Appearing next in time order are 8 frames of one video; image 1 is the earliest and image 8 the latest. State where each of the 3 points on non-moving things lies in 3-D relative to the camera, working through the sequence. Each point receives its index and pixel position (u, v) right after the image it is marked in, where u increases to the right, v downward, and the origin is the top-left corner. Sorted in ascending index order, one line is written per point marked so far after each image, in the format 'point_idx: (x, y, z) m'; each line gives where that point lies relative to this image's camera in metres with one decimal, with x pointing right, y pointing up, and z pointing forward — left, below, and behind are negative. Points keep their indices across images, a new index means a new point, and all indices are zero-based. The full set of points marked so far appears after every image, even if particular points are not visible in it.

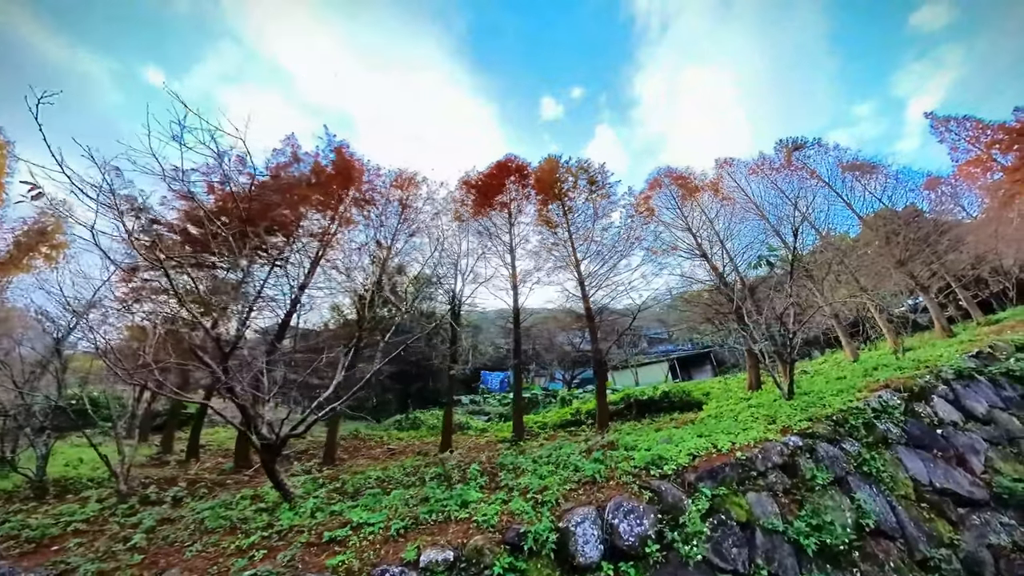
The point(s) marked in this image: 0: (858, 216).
0: (+13.6, +2.6, +13.1) m
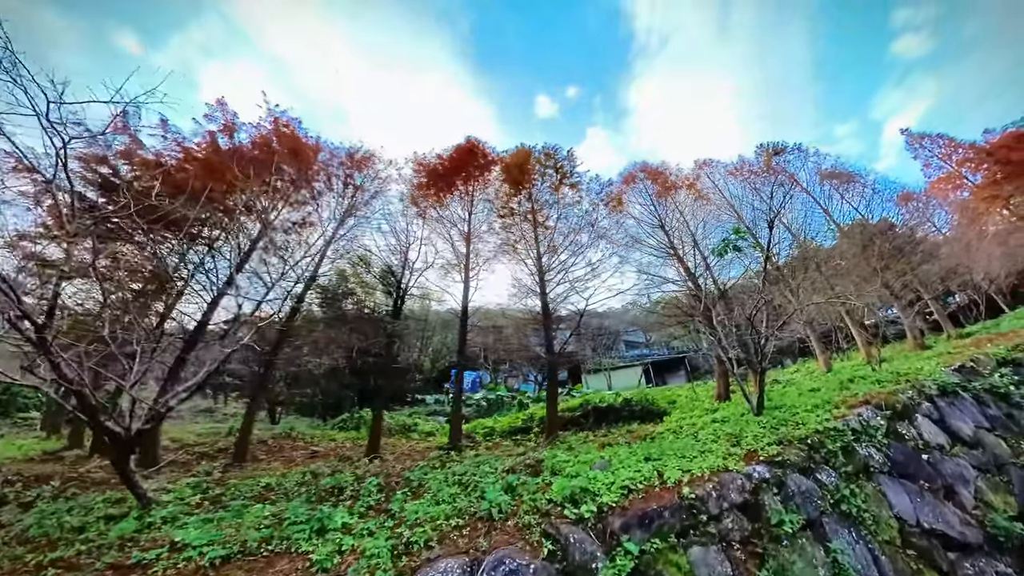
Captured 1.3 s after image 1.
0: (+12.3, +2.3, +12.6) m
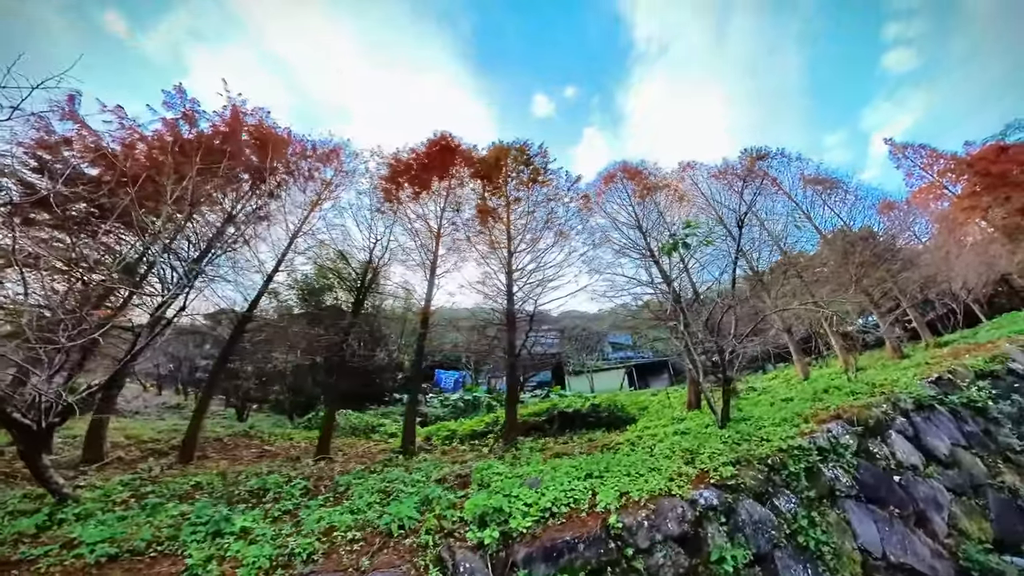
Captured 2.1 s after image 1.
0: (+11.4, +2.1, +12.5) m
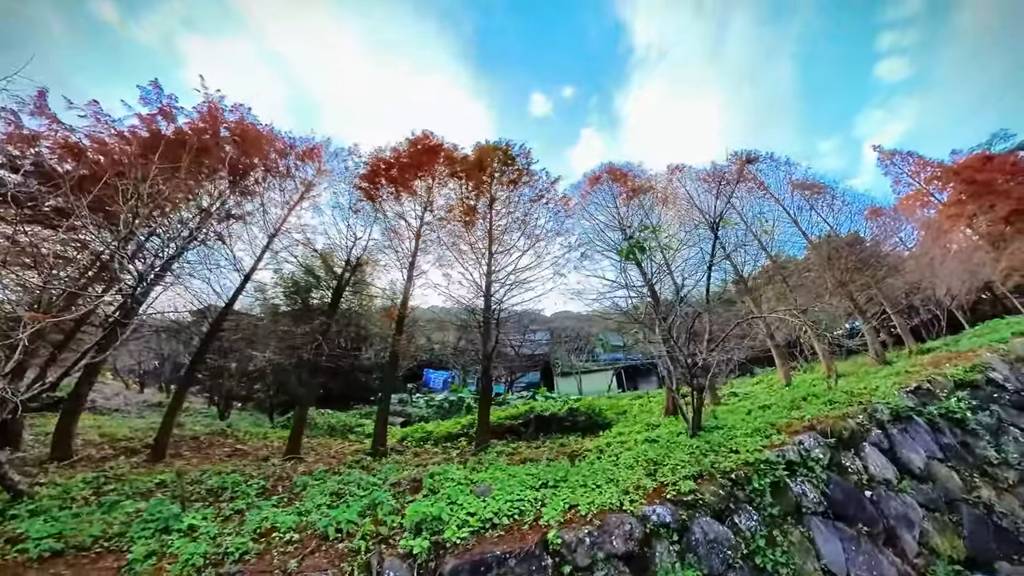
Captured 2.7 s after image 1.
0: (+10.9, +1.9, +12.4) m
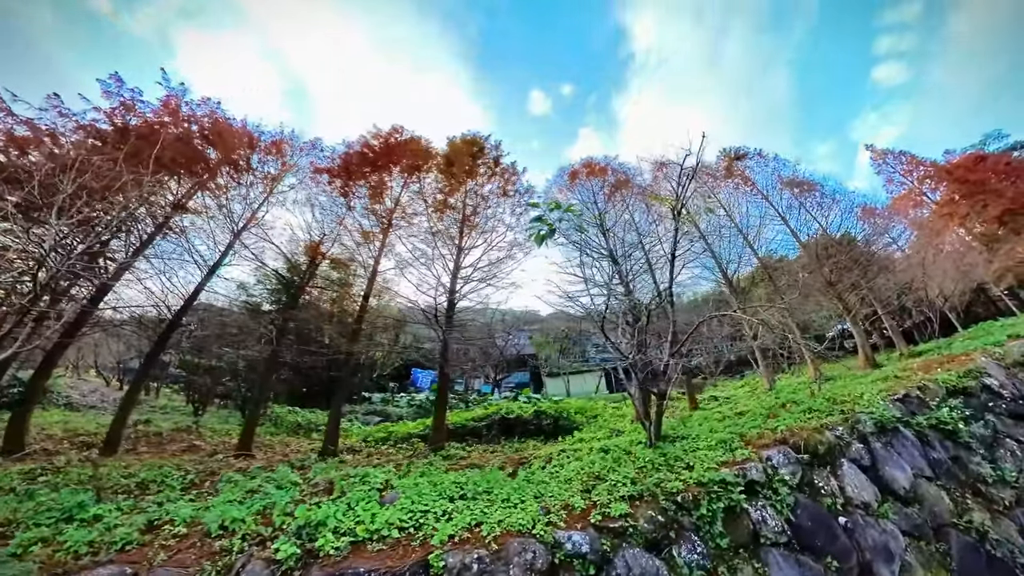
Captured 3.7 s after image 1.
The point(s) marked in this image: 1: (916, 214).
0: (+10.1, +1.9, +11.9) m
1: (+15.7, +2.9, +13.0) m
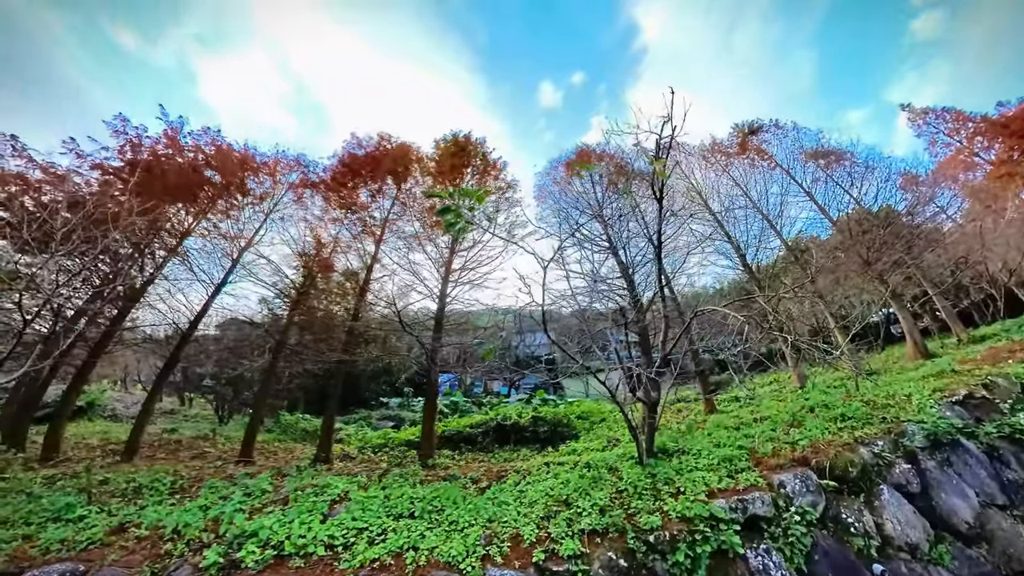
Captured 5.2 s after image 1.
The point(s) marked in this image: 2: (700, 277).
0: (+10.0, +2.5, +10.7) m
1: (+15.6, +3.8, +11.4) m
2: (+4.8, +0.3, +8.7) m
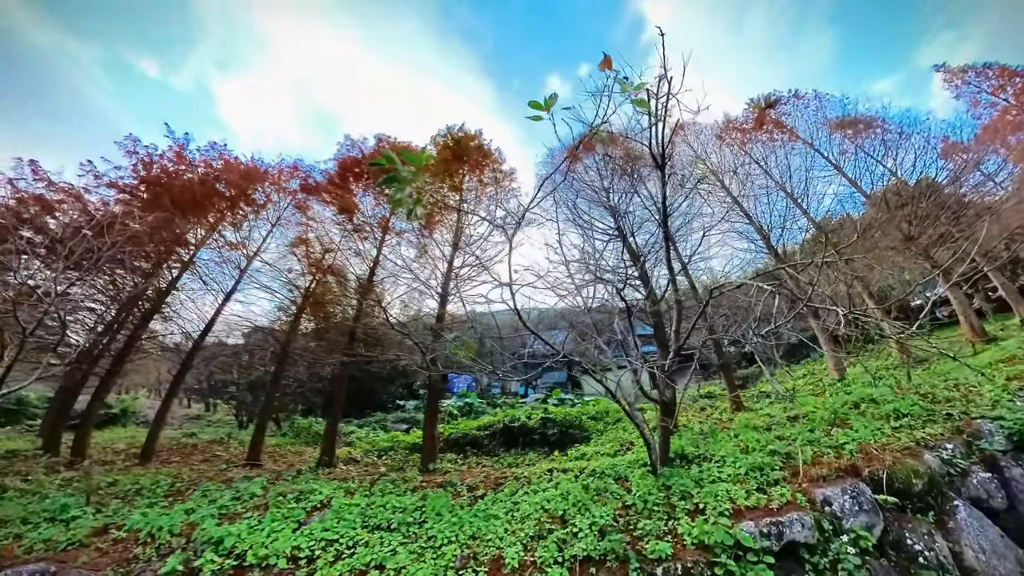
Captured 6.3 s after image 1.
0: (+10.1, +3.0, +9.8) m
1: (+15.6, +4.6, +10.2) m
2: (+4.9, +0.6, +8.0) m
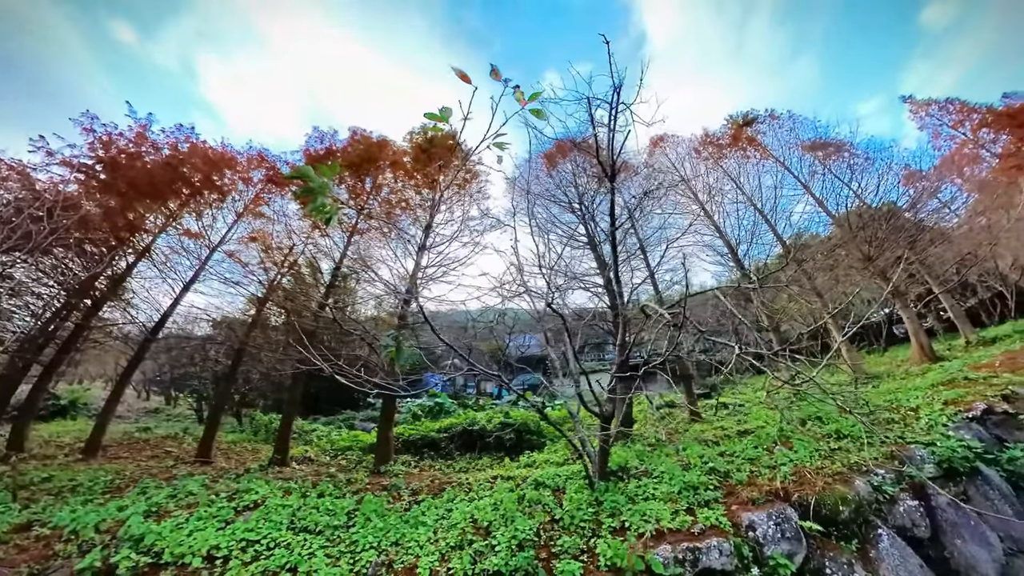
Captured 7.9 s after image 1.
0: (+9.3, +2.5, +10.1) m
1: (+14.9, +3.9, +10.7) m
2: (+4.1, +0.3, +8.0) m
